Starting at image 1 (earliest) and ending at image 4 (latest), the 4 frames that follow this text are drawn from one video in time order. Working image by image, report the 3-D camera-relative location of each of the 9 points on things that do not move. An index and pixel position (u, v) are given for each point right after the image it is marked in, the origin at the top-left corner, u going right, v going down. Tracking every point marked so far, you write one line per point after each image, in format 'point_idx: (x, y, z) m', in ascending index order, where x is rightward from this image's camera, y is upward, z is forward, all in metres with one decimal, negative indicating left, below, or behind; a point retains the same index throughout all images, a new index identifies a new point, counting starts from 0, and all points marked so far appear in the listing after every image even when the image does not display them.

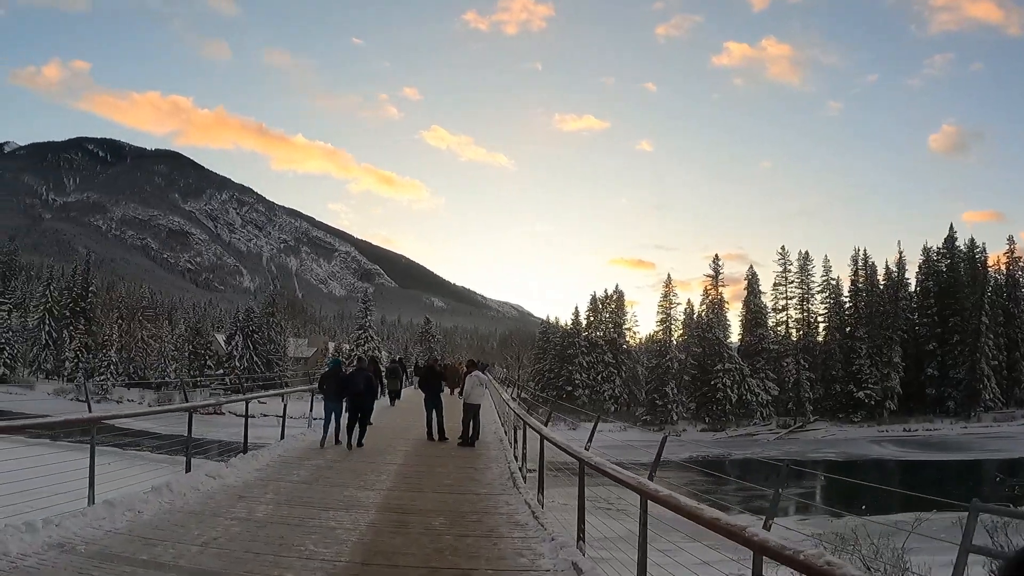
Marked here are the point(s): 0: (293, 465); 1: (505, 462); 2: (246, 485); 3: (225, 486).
0: (-2.8, -2.3, +8.0) m
1: (-0.1, -2.6, +9.1) m
2: (-2.9, -2.2, +6.8) m
3: (-3.1, -2.1, +6.7) m
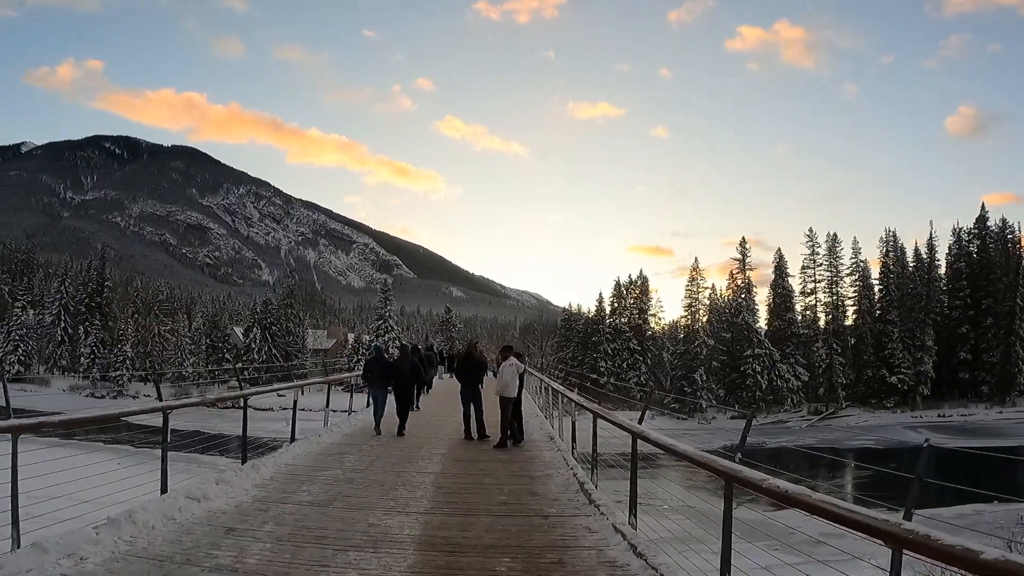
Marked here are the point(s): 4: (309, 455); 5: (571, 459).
0: (-2.1, -1.9, +6.3) m
1: (+0.6, -2.2, +7.4) m
2: (-2.3, -1.8, +5.1) m
3: (-2.5, -1.8, +5.0) m
4: (-2.5, -2.1, +7.6) m
5: (+0.7, -2.2, +7.8) m
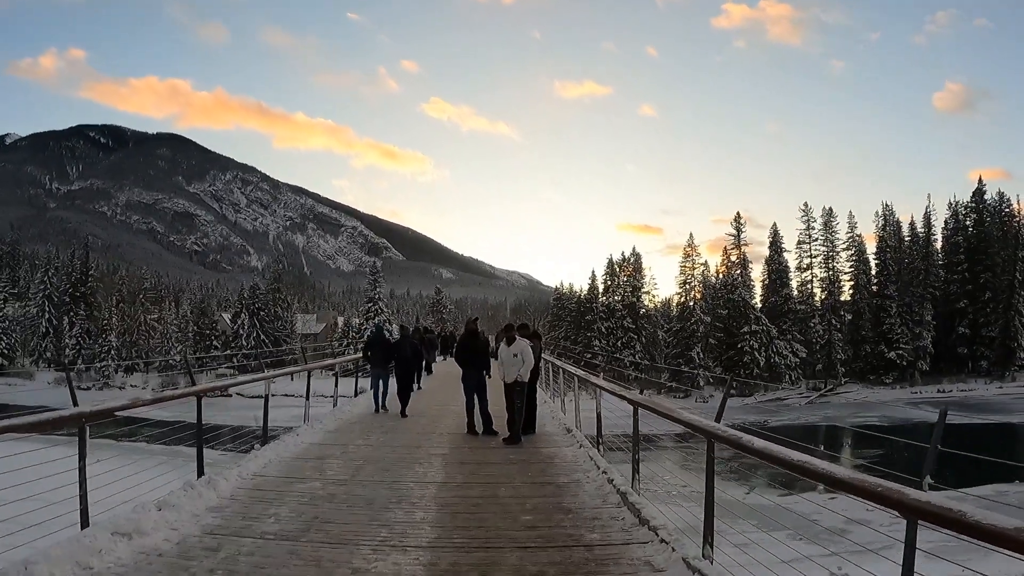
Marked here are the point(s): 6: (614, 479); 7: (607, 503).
0: (-1.9, -1.7, +5.0) m
1: (+0.8, -1.8, +6.2) m
2: (-2.1, -1.6, +3.8) m
3: (-2.3, -1.6, +3.7) m
4: (-2.3, -1.8, +6.3) m
5: (+0.9, -1.8, +6.6) m
6: (+0.9, -1.7, +5.6) m
7: (+0.8, -1.8, +5.2) m
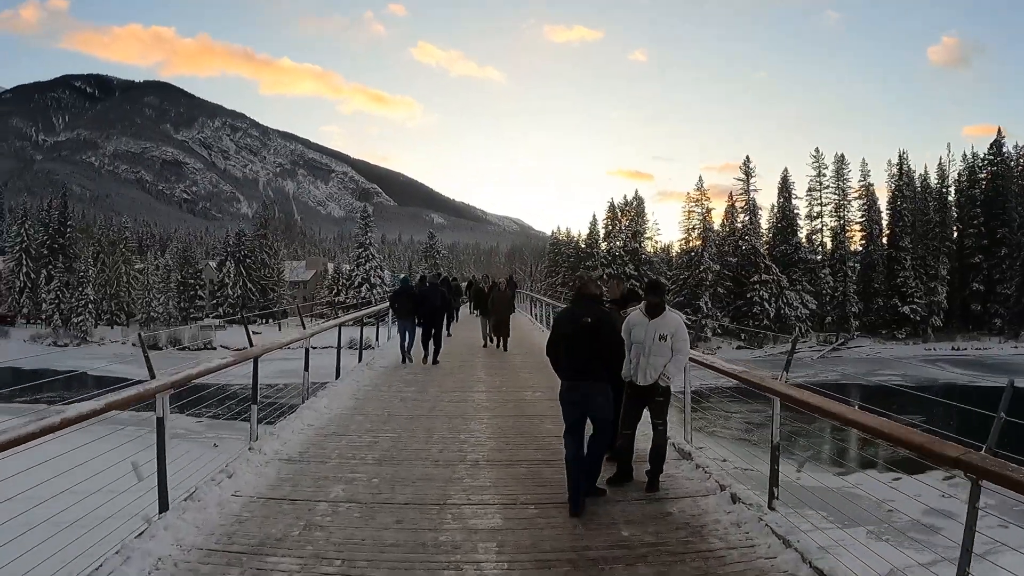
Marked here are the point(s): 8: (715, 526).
0: (-1.2, -1.4, +1.9) m
1: (+1.5, -1.5, +3.1) m
2: (-1.4, -1.5, +0.7) m
3: (-1.5, -1.4, +0.6) m
4: (-1.6, -1.4, +3.1) m
5: (+1.6, -1.5, +3.5) m
6: (+1.6, -1.4, +2.5) m
7: (+1.5, -1.5, +2.1) m
8: (+1.3, -1.5, +3.8) m
